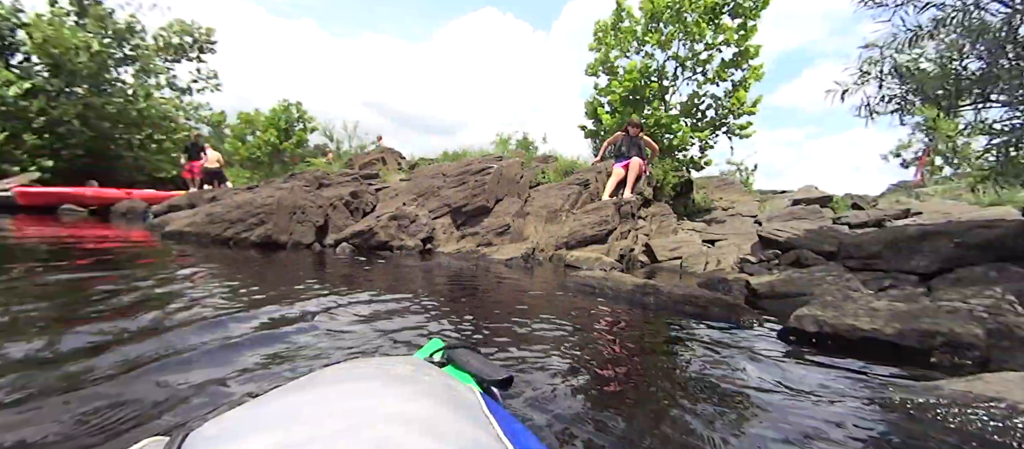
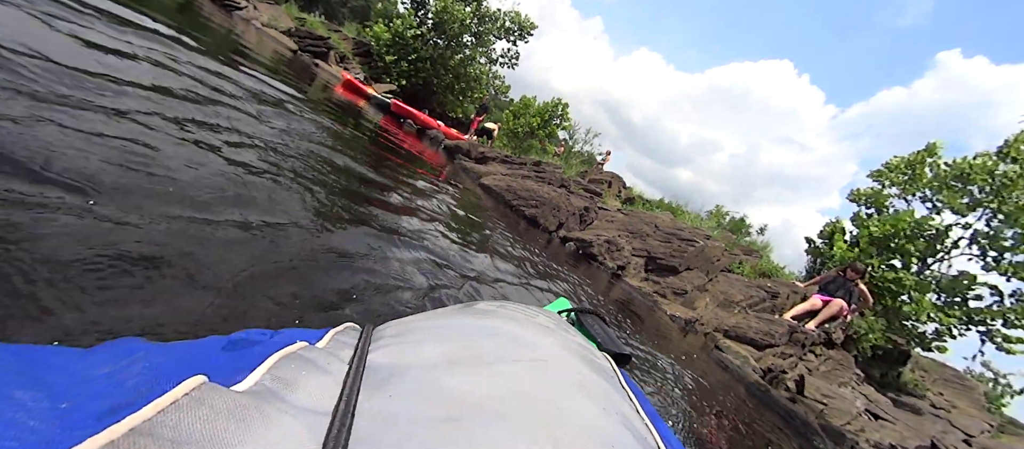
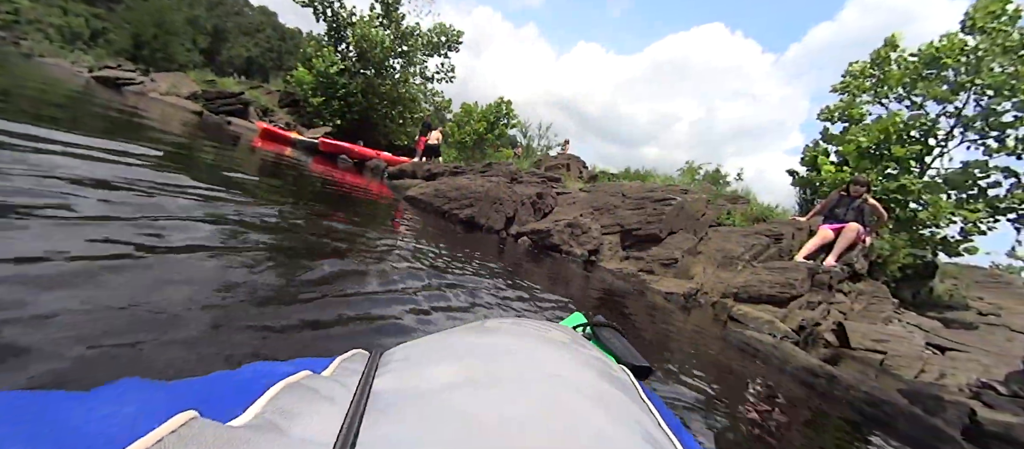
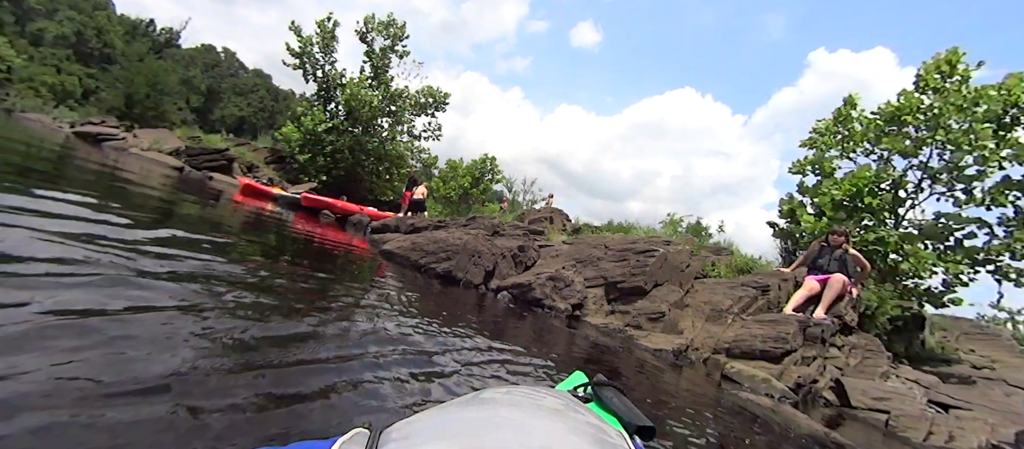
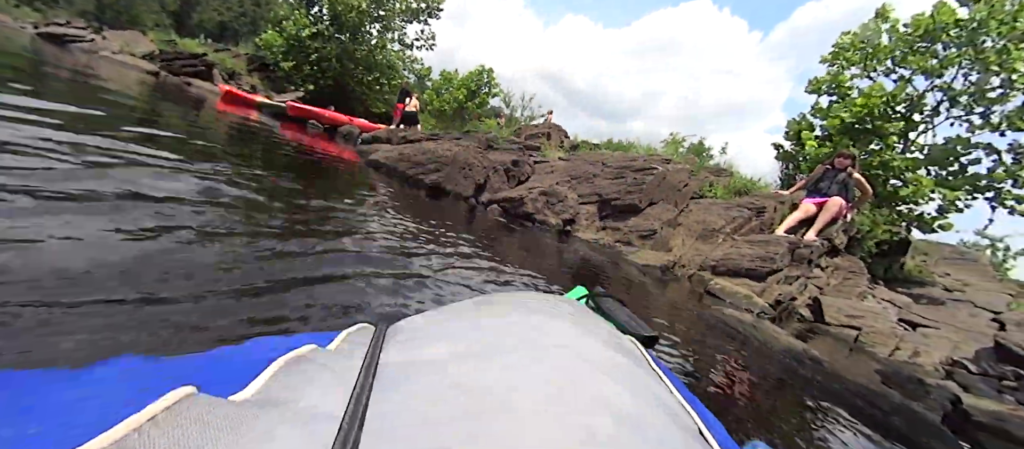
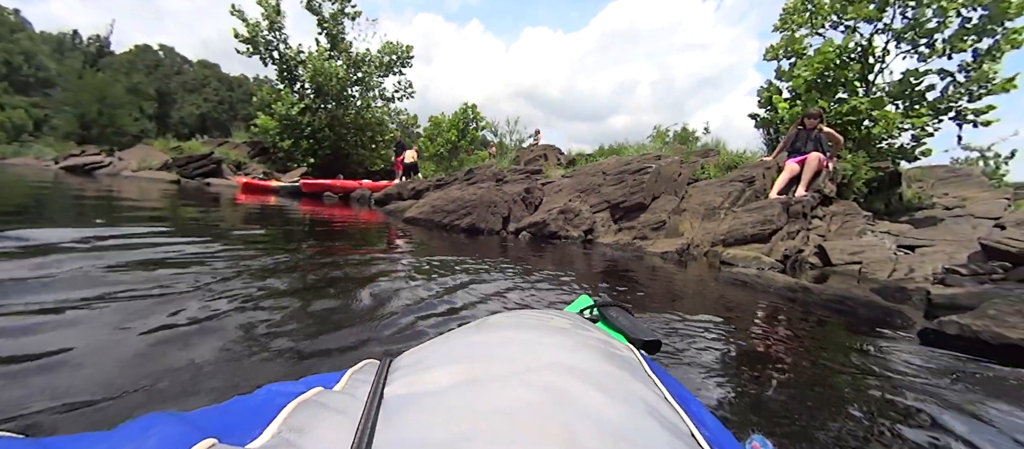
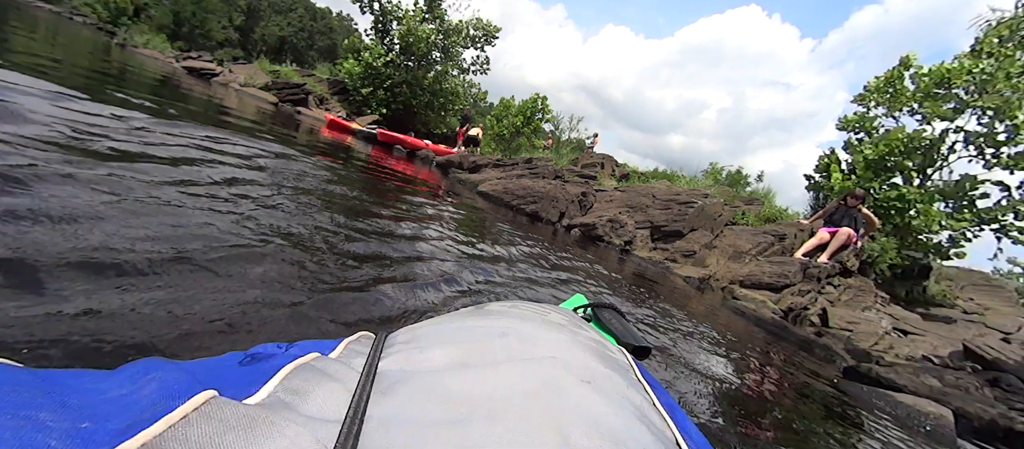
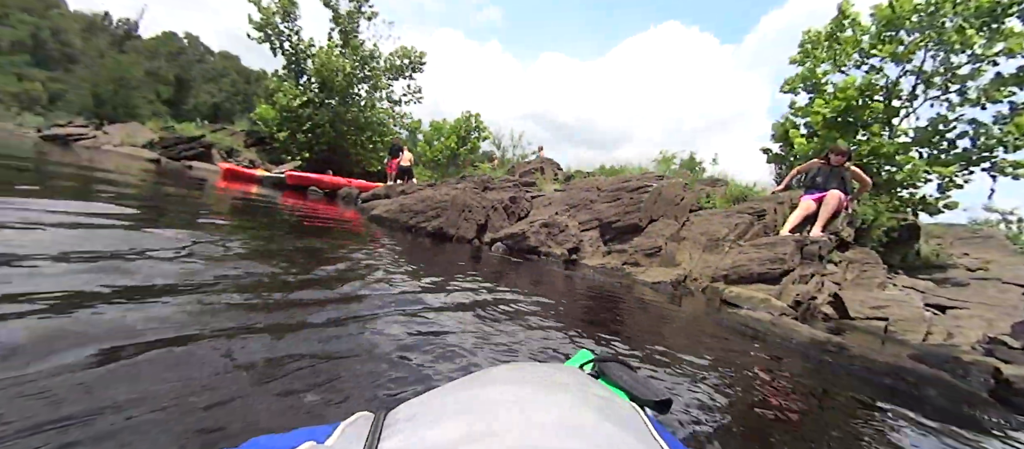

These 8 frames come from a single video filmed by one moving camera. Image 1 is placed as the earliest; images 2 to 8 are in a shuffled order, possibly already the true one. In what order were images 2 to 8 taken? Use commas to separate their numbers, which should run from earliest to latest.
8, 5, 4, 3, 6, 2, 7
